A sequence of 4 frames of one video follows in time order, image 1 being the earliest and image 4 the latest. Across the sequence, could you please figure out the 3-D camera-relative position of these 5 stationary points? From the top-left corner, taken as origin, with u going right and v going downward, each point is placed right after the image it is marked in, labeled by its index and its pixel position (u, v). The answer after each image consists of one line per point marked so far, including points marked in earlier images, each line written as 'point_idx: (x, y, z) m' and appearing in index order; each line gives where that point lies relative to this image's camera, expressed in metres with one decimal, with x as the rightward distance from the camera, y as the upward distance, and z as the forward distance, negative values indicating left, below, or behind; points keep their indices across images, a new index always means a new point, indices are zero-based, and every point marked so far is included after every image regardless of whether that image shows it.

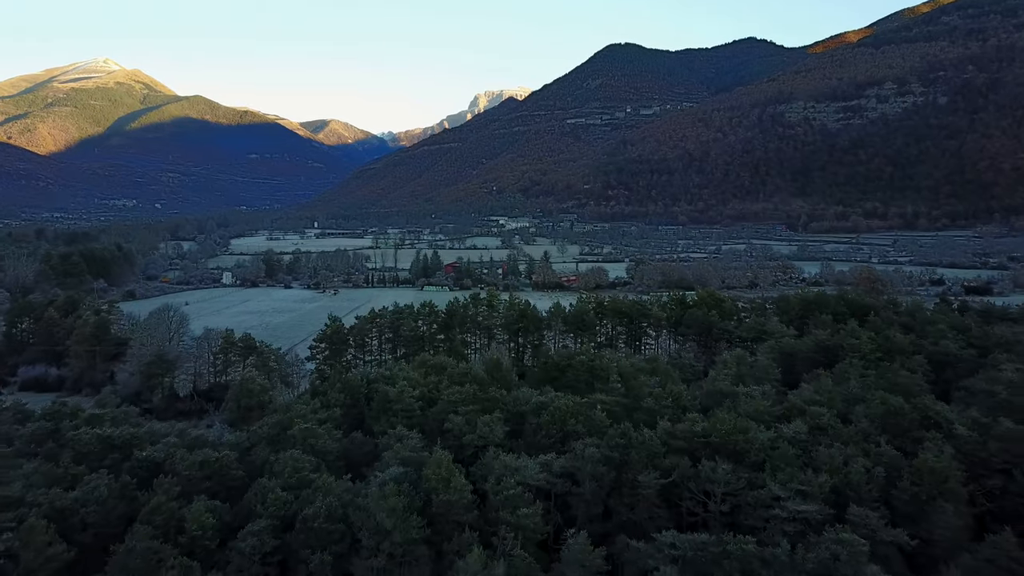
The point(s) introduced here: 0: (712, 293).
0: (+4.9, -0.1, +15.4) m
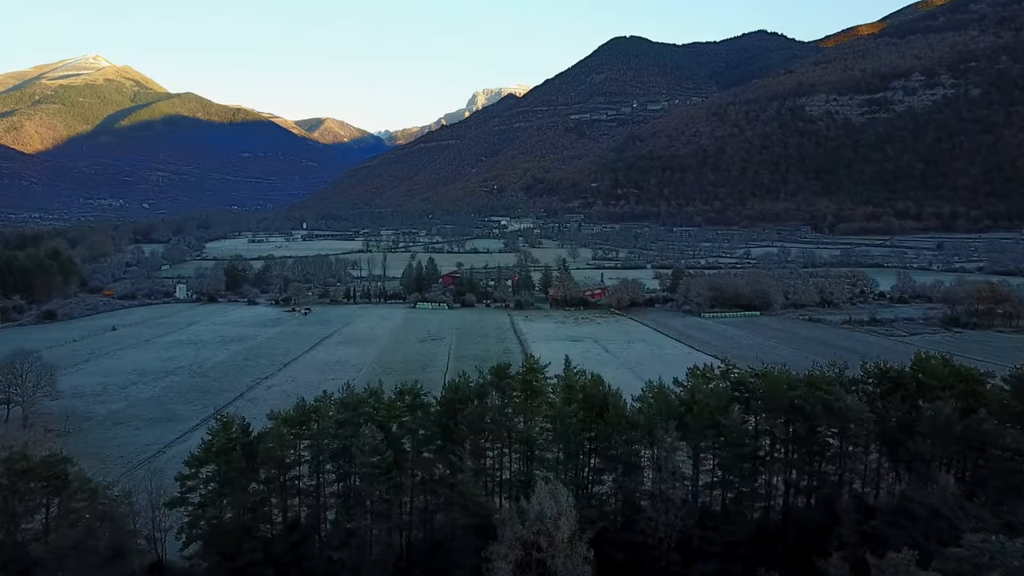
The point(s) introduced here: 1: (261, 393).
0: (+5.7, -1.0, +8.2) m
1: (-6.6, -2.8, +16.2) m
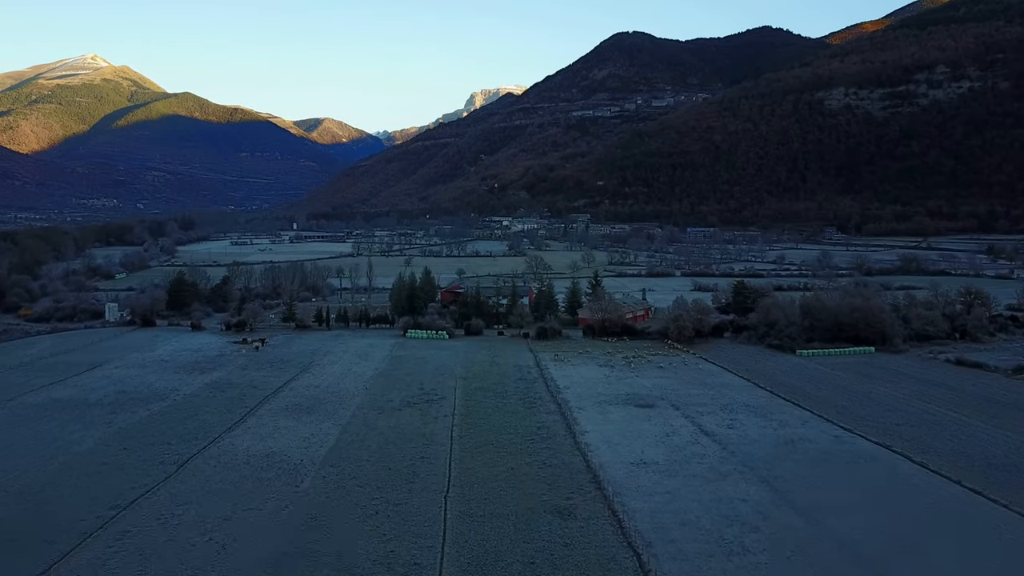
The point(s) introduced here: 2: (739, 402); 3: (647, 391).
0: (+6.6, -1.8, +0.8) m
1: (-5.8, -3.7, +8.7) m
2: (+5.5, -2.8, +15.1) m
3: (+3.5, -2.6, +16.1) m
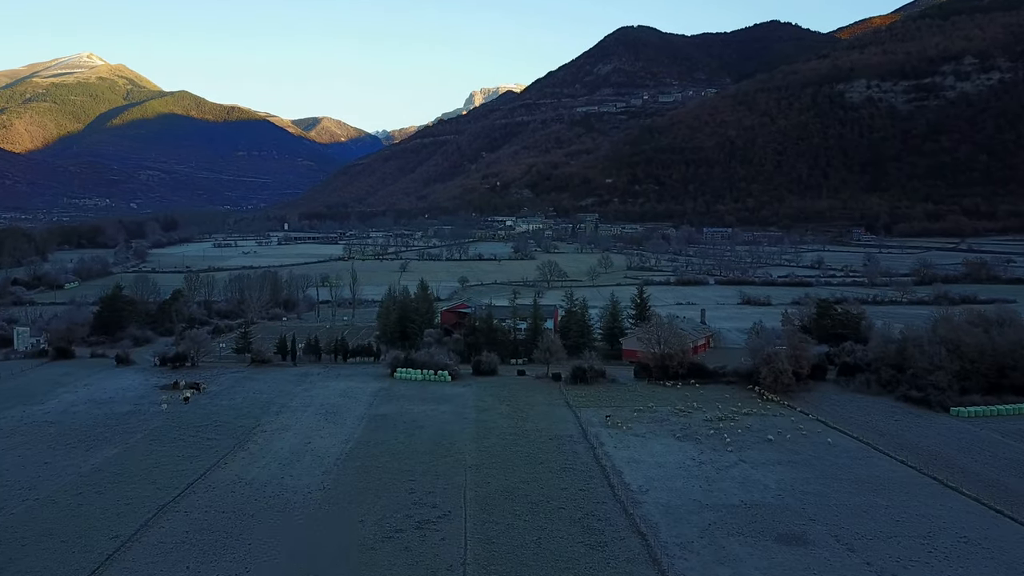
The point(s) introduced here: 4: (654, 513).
0: (+7.3, -2.6, -5.4) m
1: (-5.0, -4.4, +2.5) m
2: (+6.2, -3.4, +9.0) m
3: (+4.3, -3.3, +10.0) m
4: (+2.2, -3.4, +9.6) m
